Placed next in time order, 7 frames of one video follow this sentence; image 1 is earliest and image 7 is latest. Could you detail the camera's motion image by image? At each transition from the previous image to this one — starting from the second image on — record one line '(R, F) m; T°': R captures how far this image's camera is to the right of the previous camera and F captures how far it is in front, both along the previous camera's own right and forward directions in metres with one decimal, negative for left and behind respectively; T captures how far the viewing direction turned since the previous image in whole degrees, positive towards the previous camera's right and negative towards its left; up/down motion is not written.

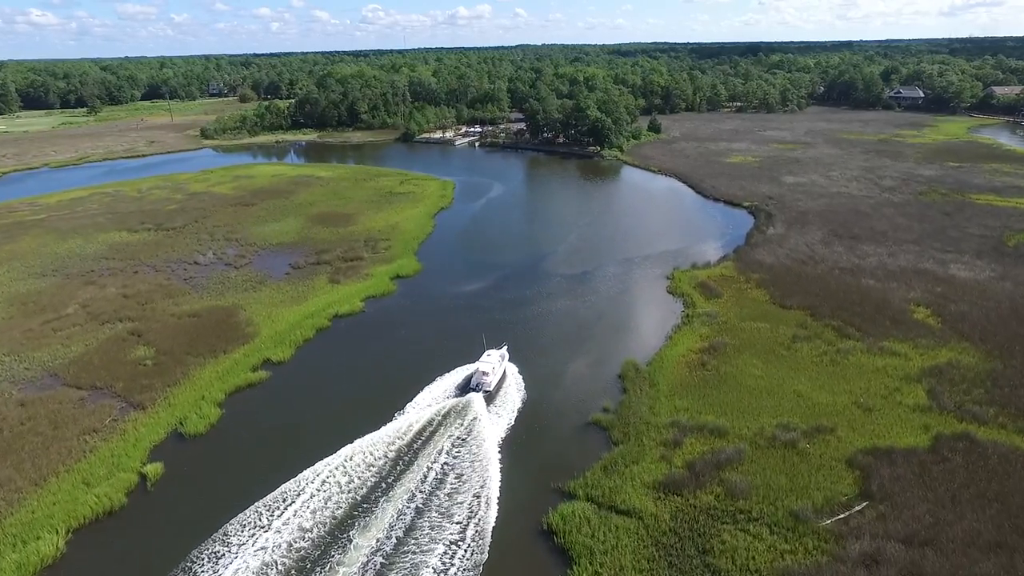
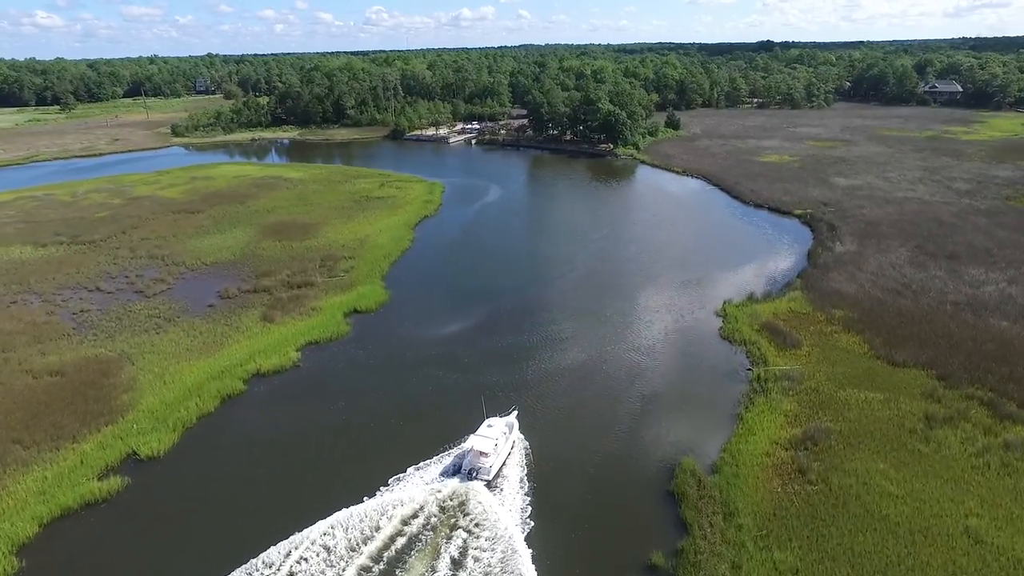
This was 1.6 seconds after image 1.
(+0.4, +10.4) m; 0°
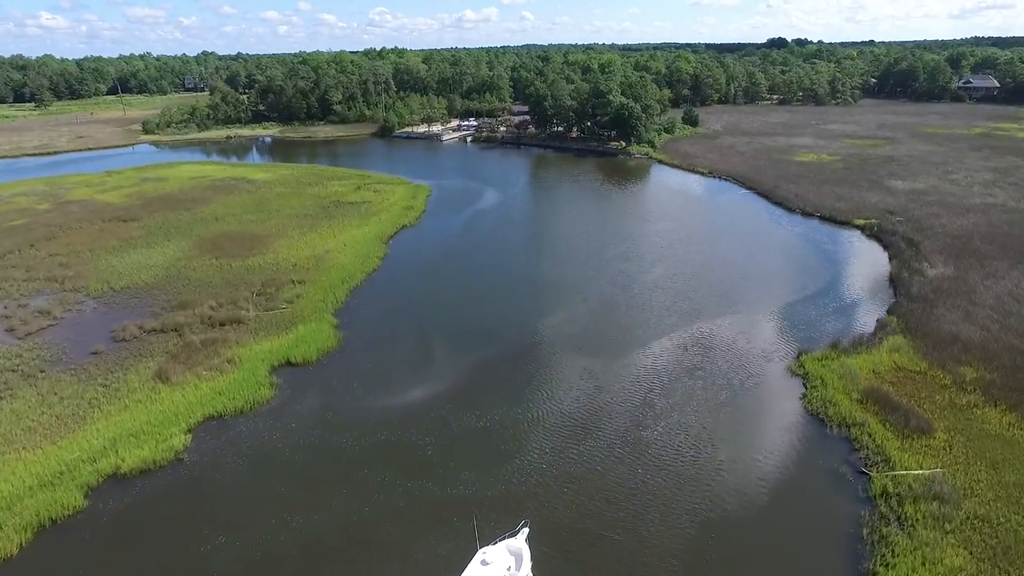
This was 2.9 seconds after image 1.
(+0.4, +8.6) m; 0°
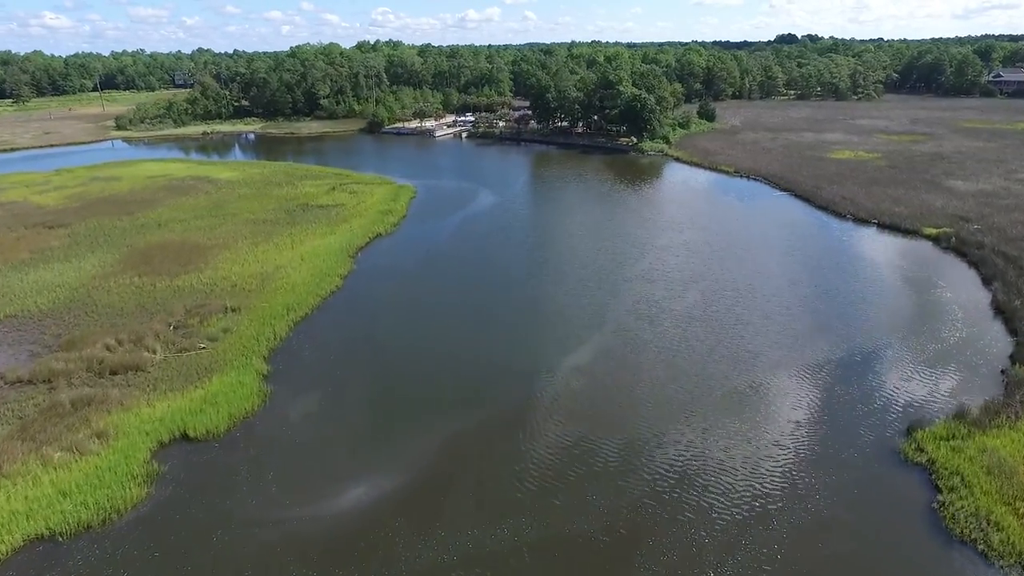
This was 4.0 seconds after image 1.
(+0.3, +6.6) m; 0°
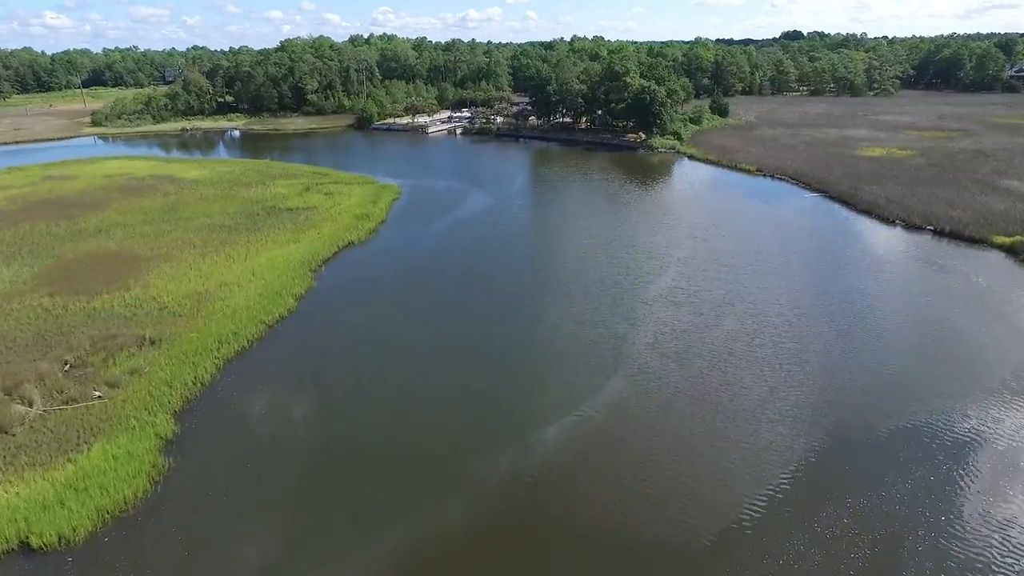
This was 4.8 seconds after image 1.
(+0.3, +4.9) m; 0°
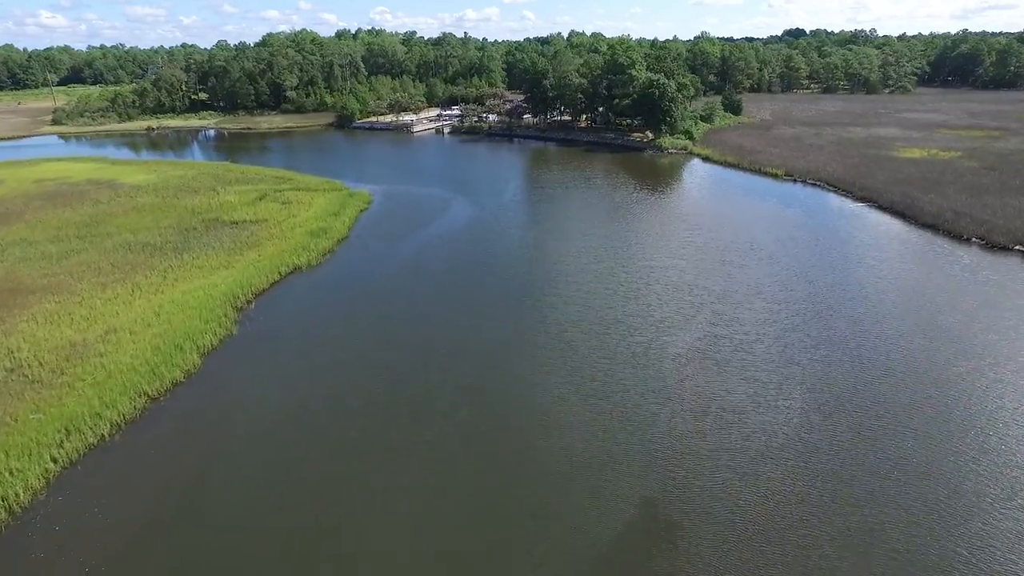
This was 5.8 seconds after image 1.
(+0.4, +5.7) m; 0°
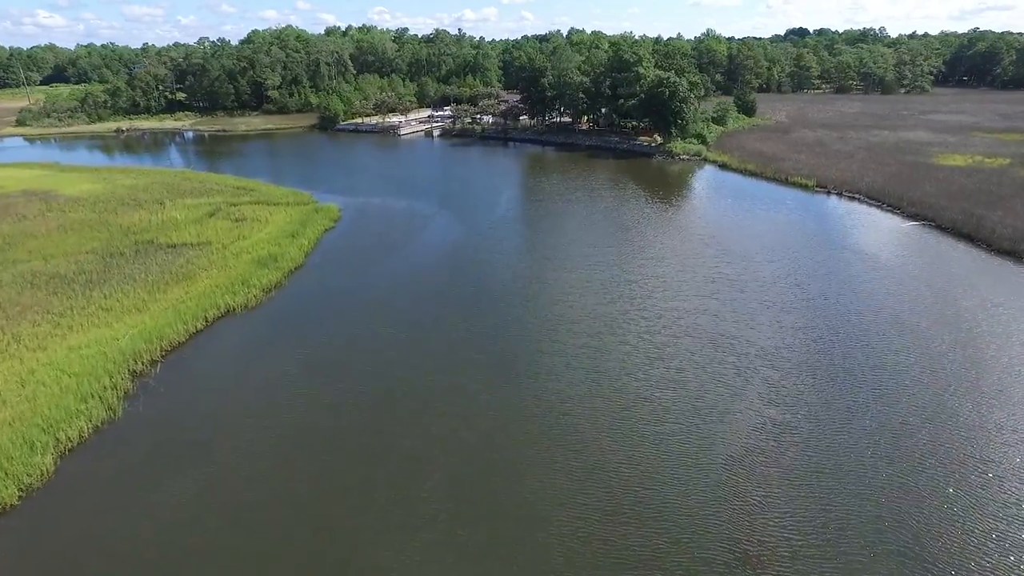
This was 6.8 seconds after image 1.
(+0.3, +4.7) m; 0°
